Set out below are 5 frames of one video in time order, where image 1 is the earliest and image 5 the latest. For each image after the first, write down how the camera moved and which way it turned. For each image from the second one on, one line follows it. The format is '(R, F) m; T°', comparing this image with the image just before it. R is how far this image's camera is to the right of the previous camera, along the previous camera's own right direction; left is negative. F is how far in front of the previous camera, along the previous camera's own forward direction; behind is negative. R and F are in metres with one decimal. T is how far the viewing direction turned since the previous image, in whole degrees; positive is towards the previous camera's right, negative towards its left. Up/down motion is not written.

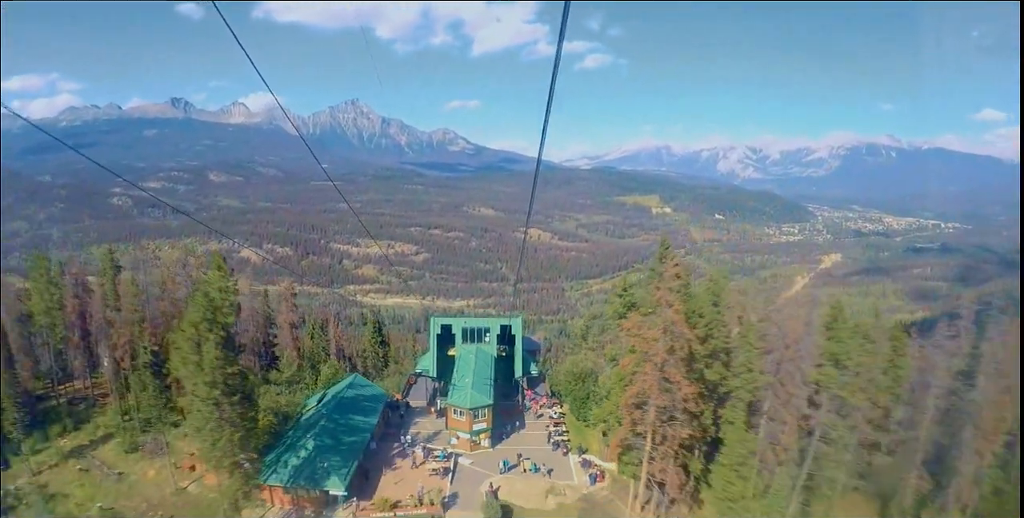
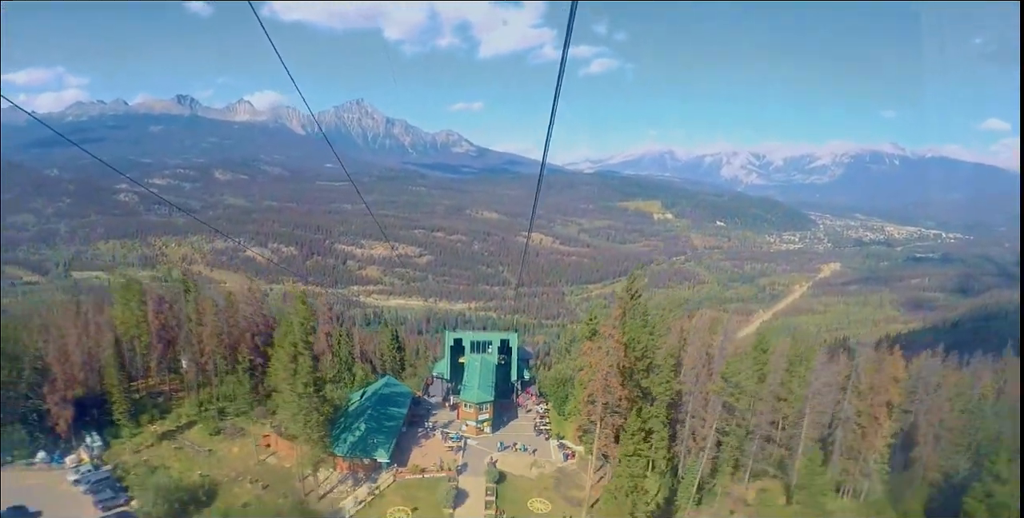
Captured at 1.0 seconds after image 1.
(0.0, -0.5) m; 0°
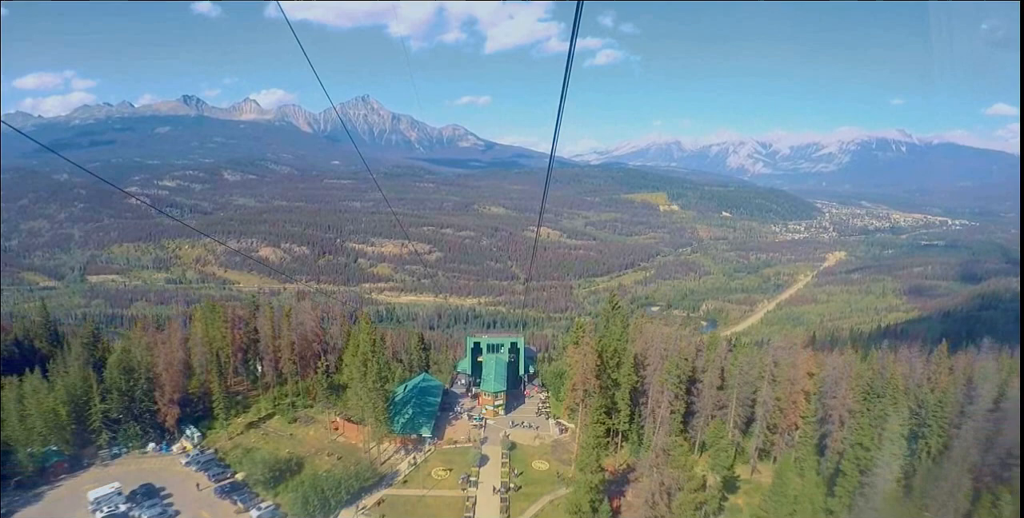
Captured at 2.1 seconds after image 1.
(0.0, -0.7) m; -1°
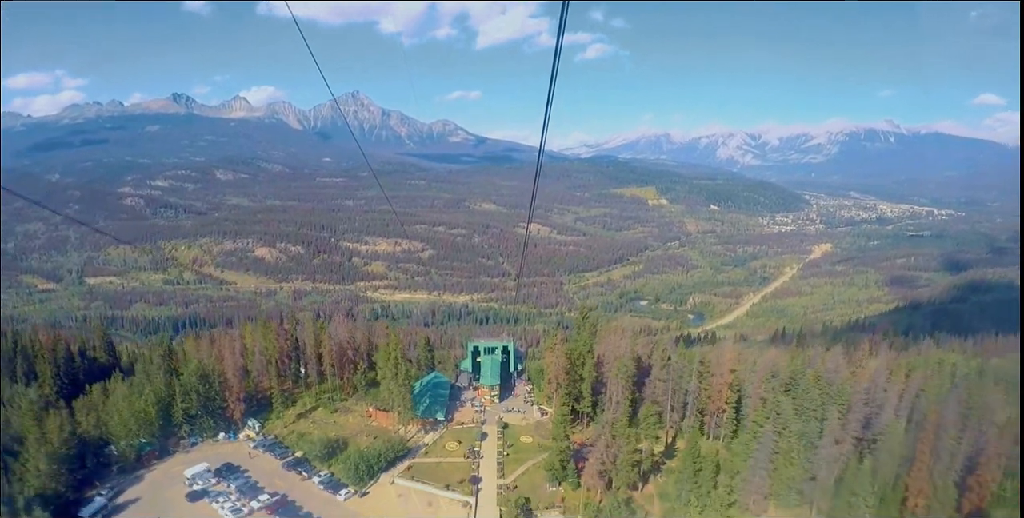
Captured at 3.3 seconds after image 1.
(0.0, -0.8) m; +1°
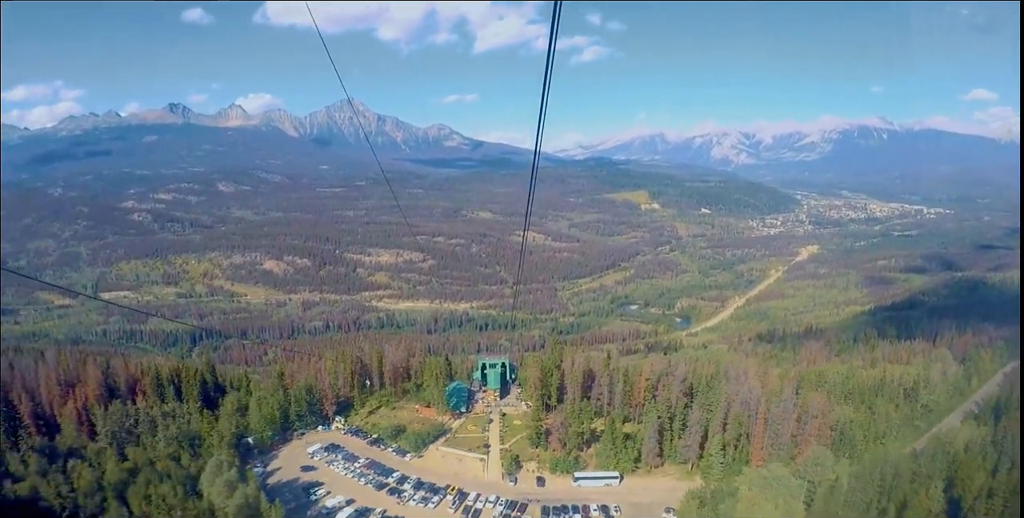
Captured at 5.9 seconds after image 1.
(0.0, -2.1) m; 0°
